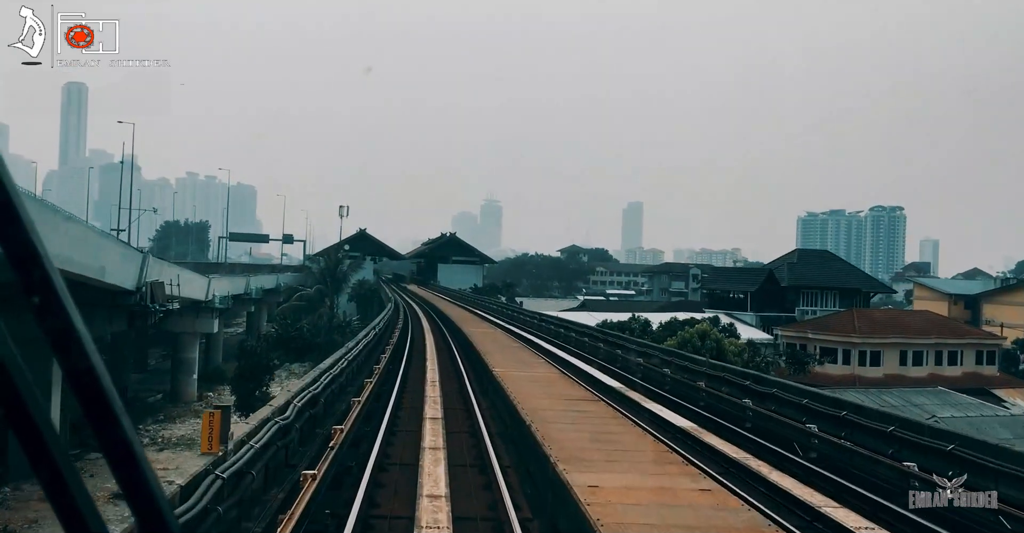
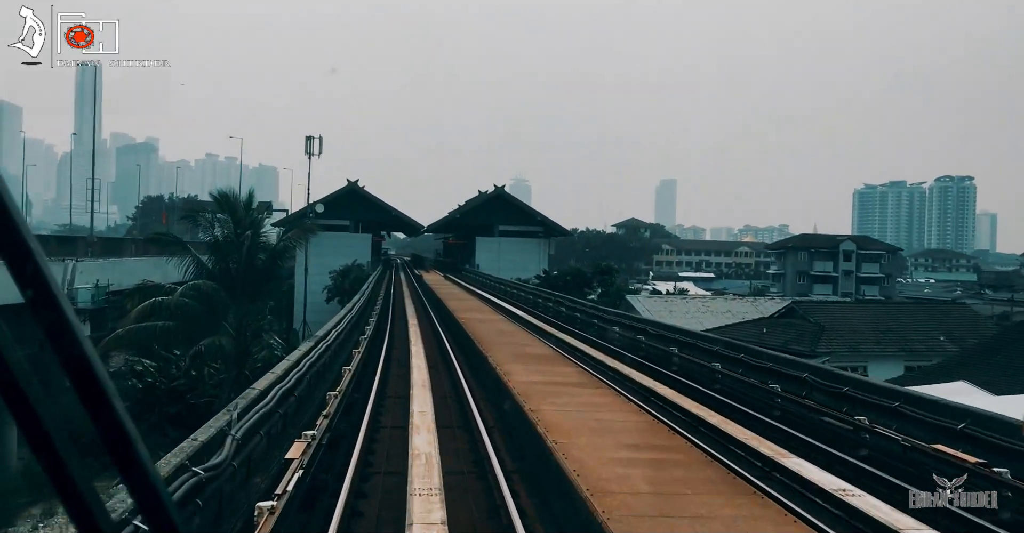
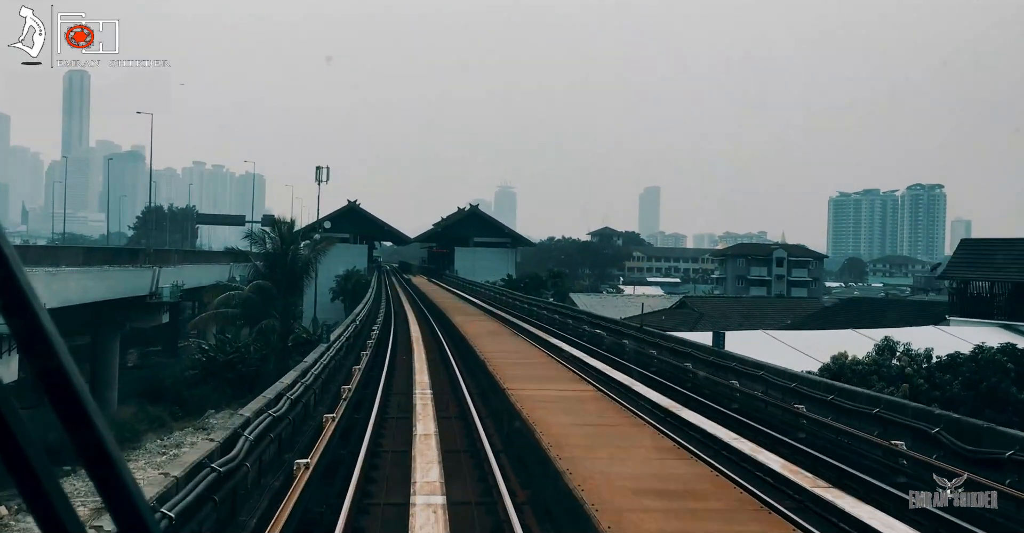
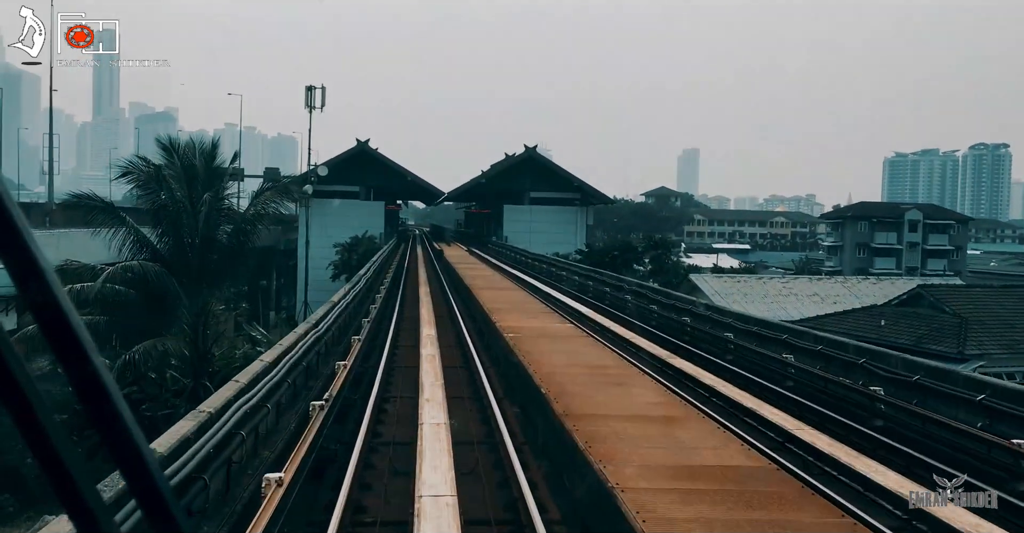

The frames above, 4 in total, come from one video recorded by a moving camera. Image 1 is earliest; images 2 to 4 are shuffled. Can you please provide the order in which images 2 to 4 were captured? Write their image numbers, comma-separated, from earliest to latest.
3, 2, 4
